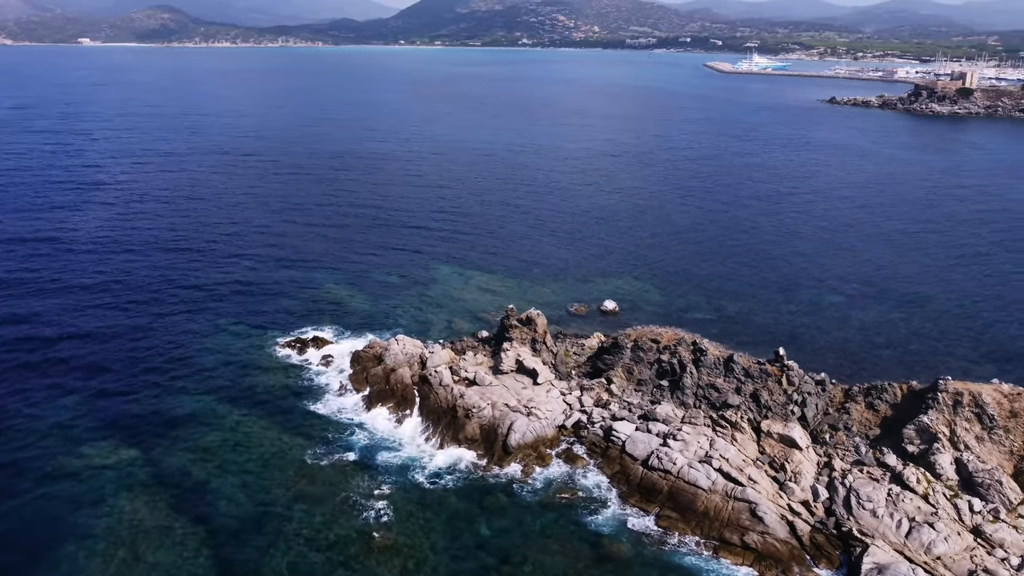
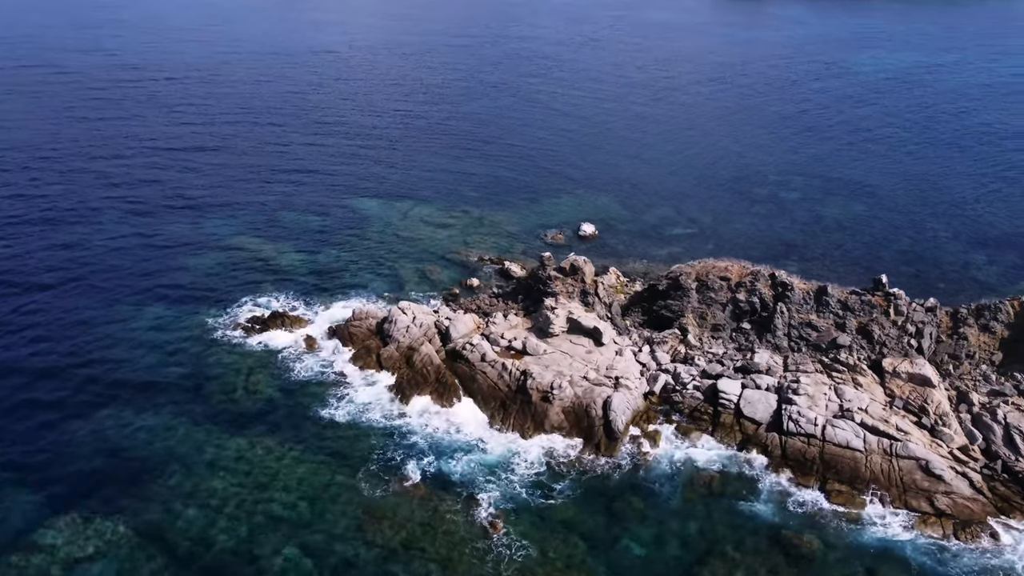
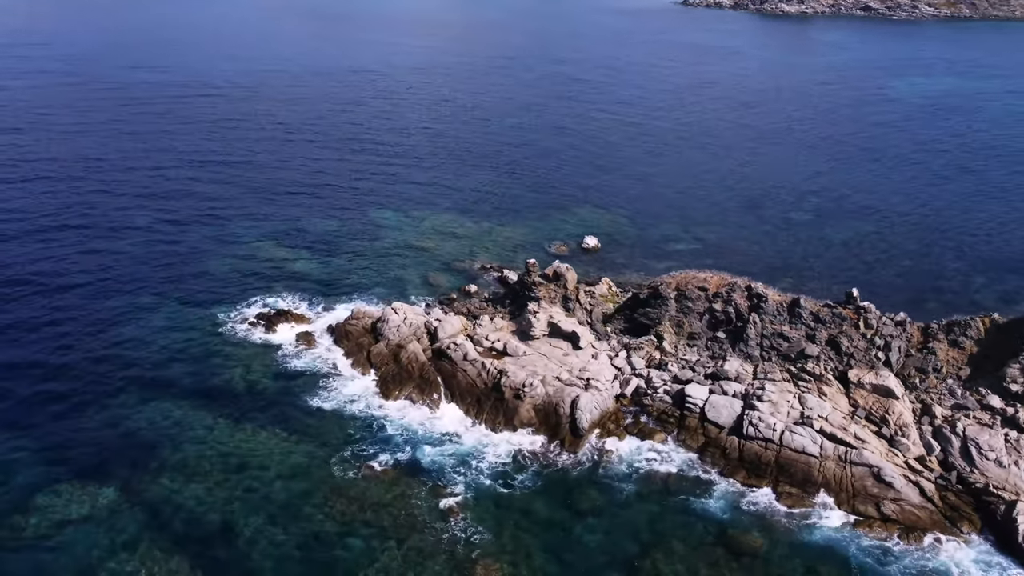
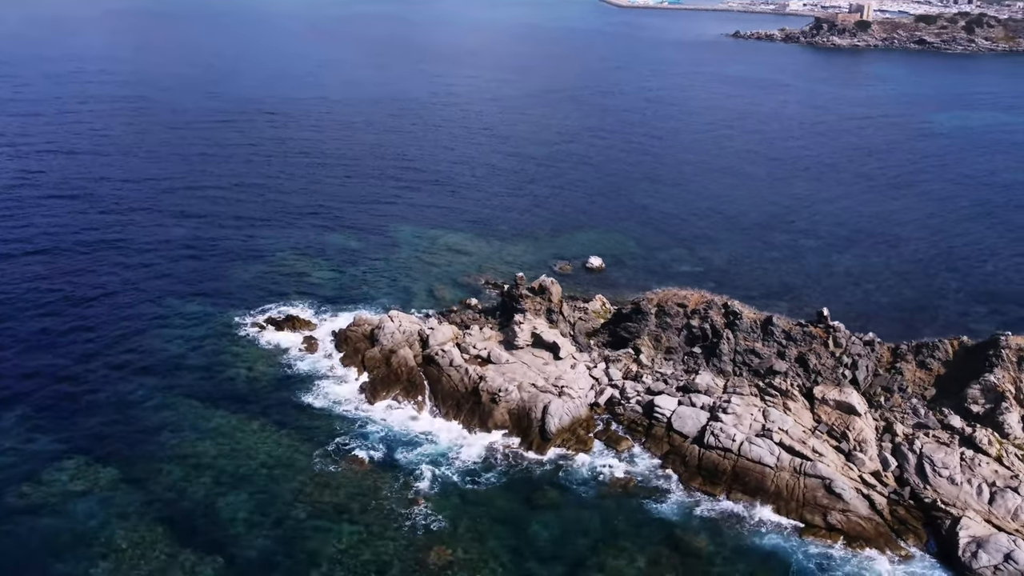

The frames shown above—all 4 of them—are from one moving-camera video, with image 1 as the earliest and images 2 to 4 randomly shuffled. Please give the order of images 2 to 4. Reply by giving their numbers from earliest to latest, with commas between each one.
4, 3, 2
